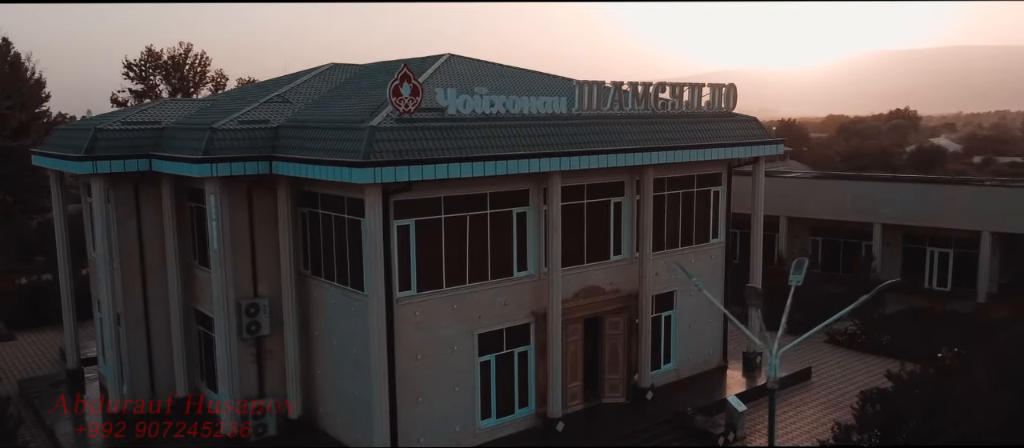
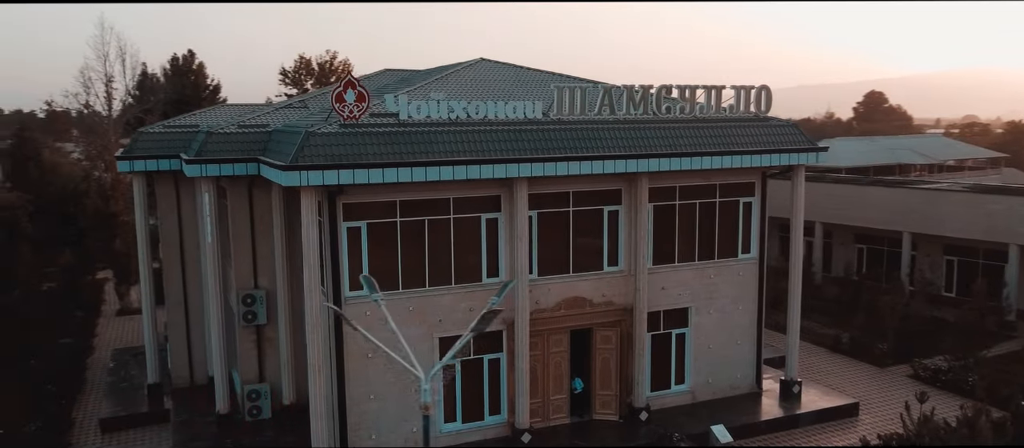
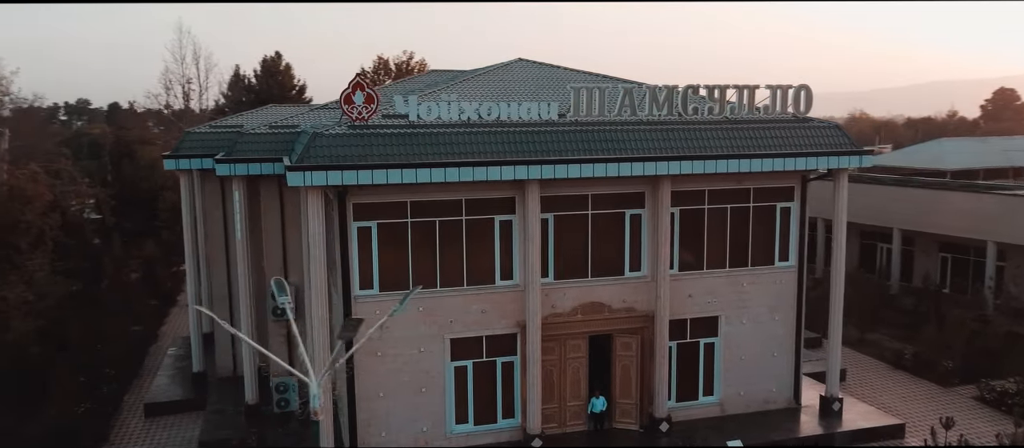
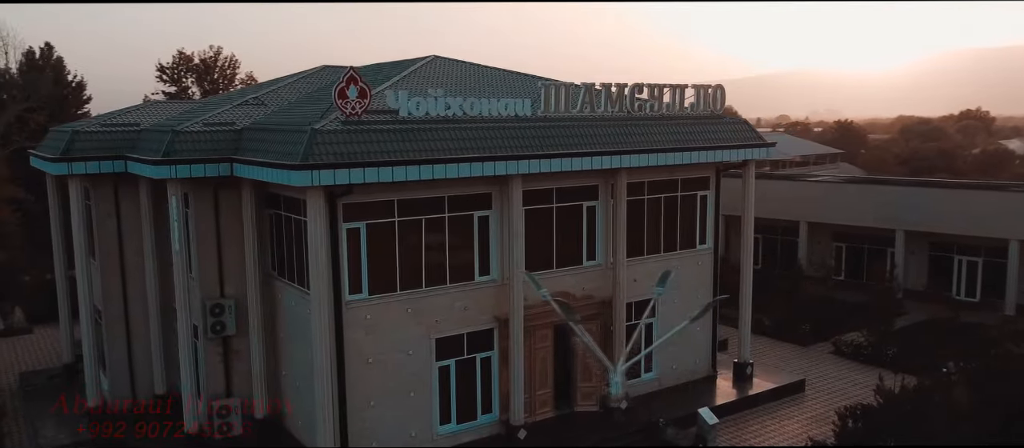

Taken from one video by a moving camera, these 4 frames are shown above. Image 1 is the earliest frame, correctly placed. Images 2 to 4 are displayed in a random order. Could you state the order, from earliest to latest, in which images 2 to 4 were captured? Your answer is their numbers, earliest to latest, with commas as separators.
4, 2, 3
